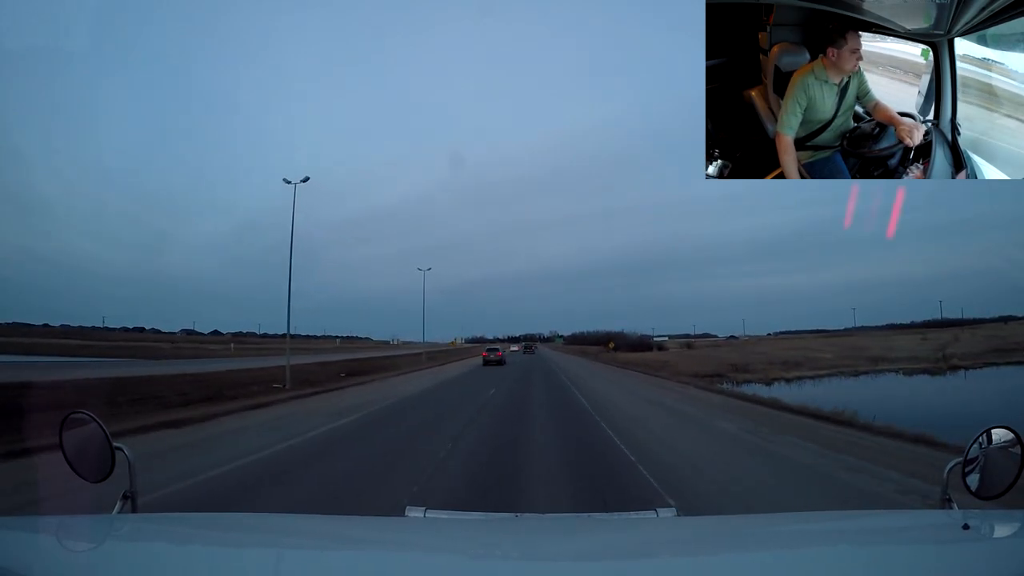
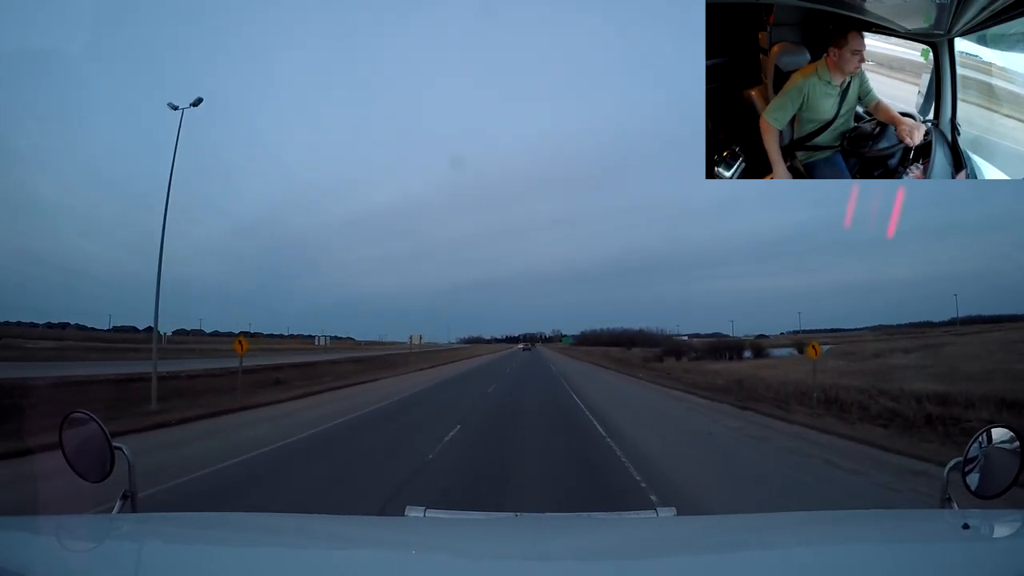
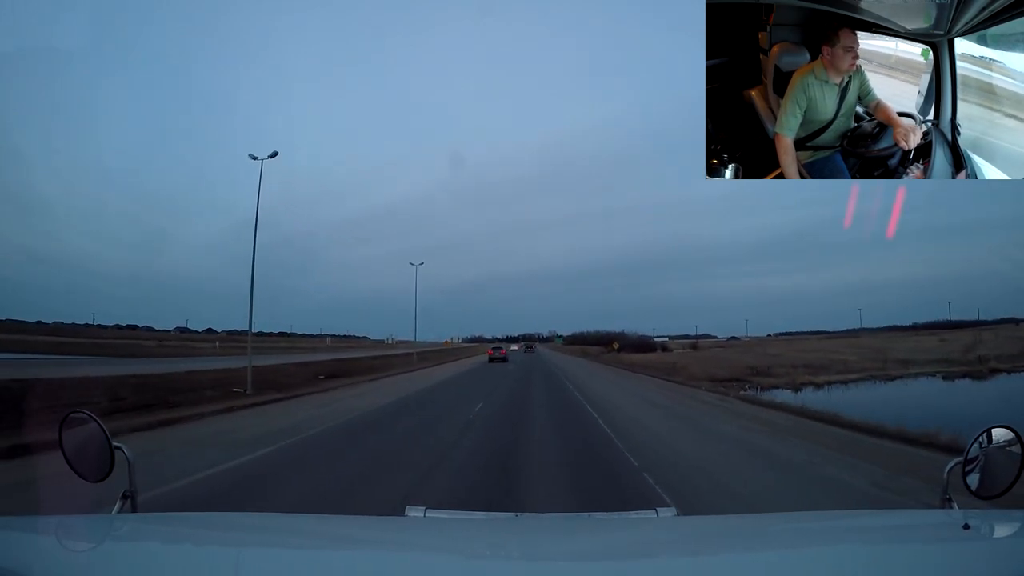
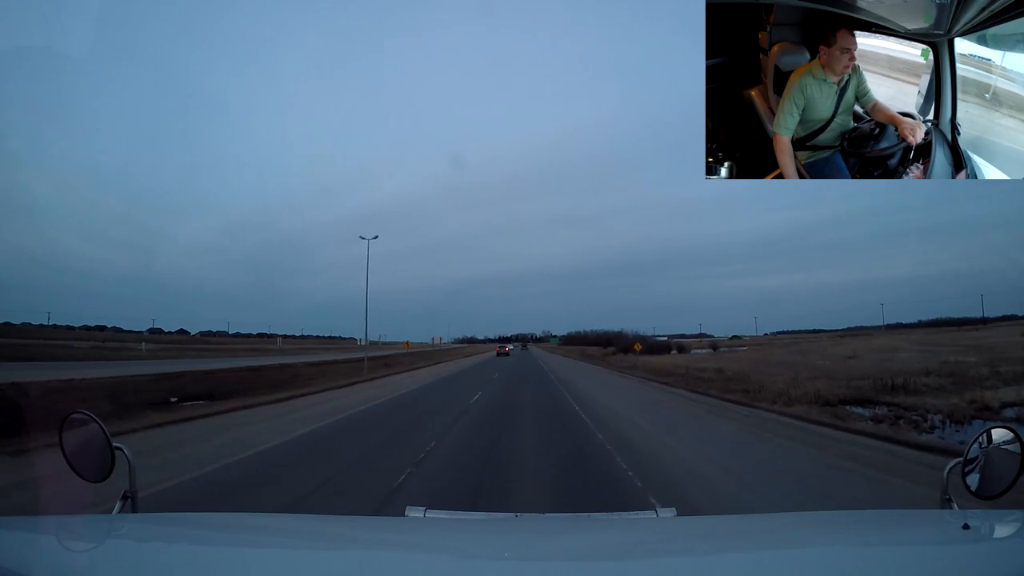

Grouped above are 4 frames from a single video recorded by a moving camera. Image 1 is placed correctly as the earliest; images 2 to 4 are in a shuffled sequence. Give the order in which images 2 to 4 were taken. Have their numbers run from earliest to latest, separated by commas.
3, 4, 2
